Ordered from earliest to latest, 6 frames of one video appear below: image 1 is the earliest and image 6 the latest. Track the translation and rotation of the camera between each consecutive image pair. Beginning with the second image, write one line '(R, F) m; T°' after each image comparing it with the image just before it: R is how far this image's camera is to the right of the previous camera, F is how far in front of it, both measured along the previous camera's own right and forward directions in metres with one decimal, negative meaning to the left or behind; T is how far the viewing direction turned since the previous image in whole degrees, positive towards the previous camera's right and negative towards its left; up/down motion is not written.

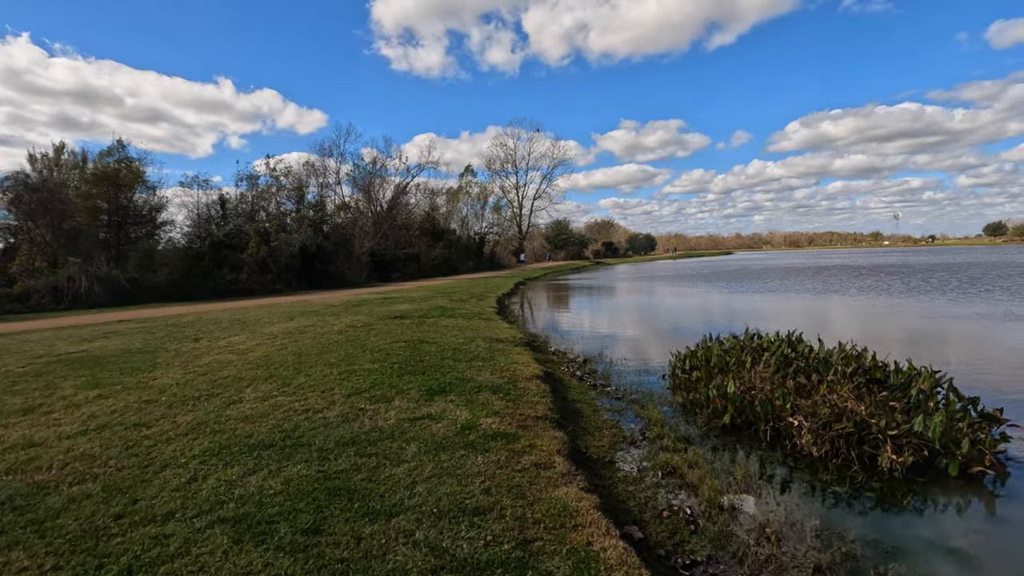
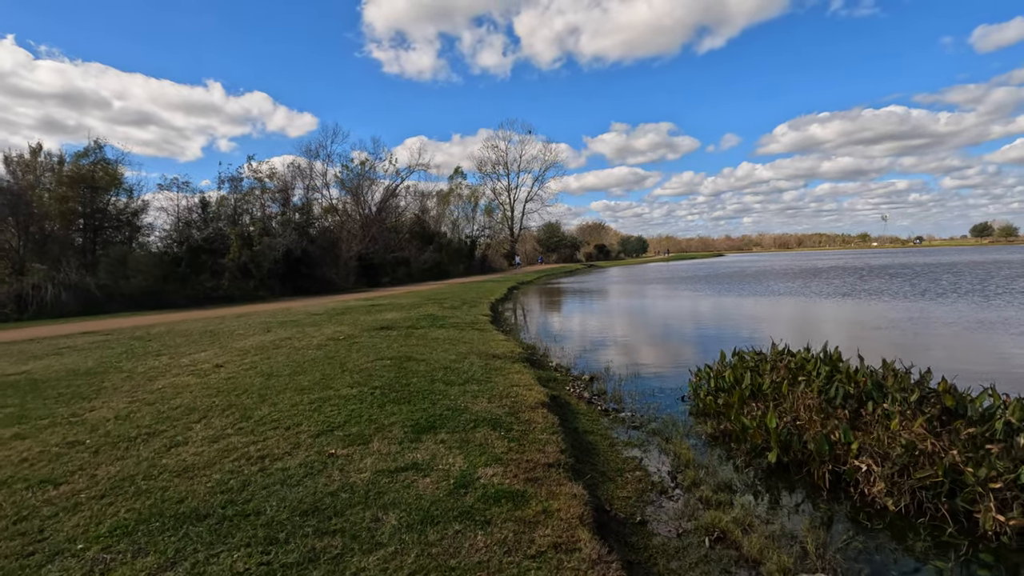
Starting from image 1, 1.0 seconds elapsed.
(-0.1, +1.2) m; +1°
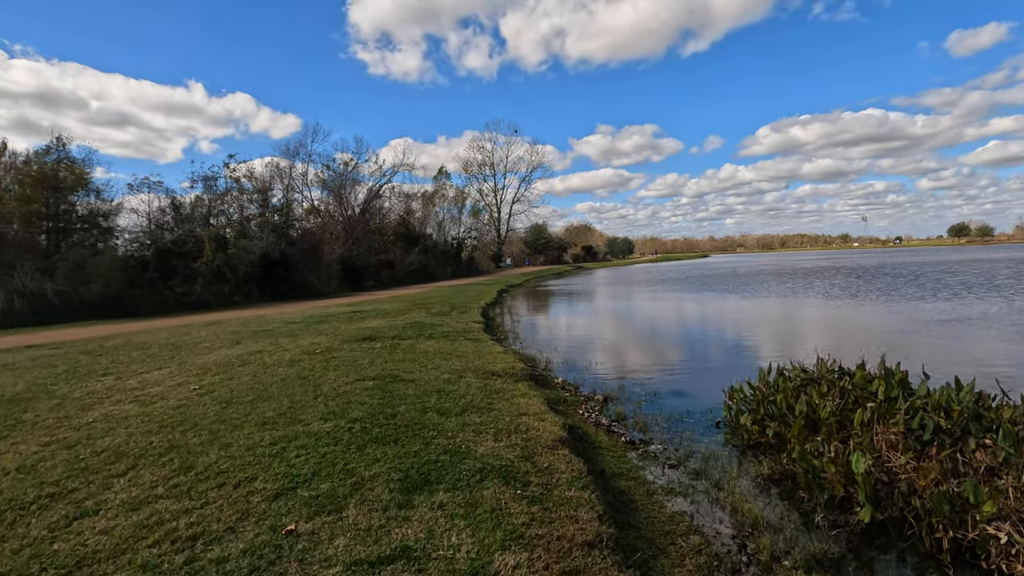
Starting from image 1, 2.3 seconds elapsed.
(-0.3, +1.3) m; +2°
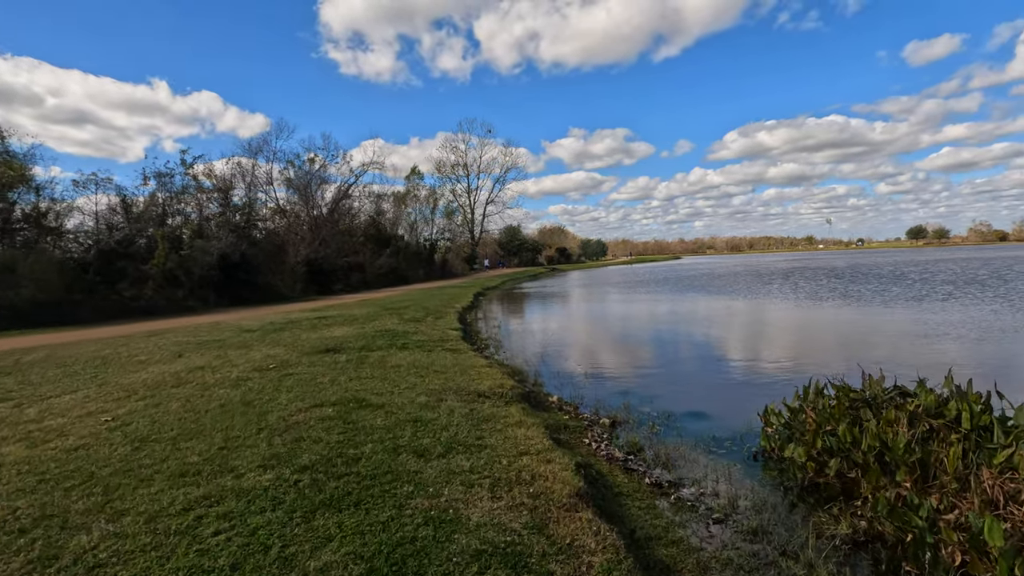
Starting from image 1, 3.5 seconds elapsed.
(-0.2, +1.4) m; +3°
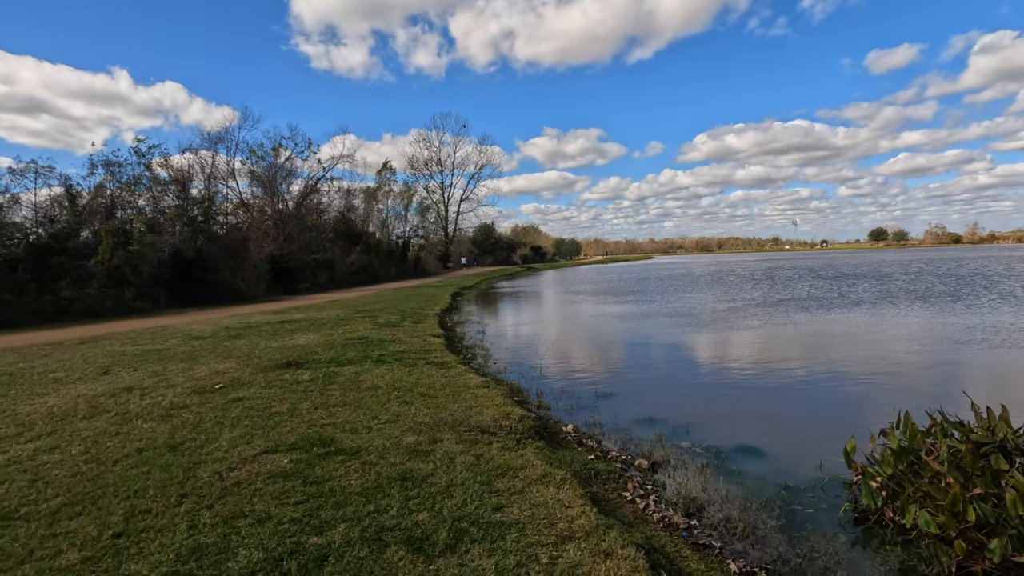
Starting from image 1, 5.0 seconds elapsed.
(-0.5, +1.6) m; +3°
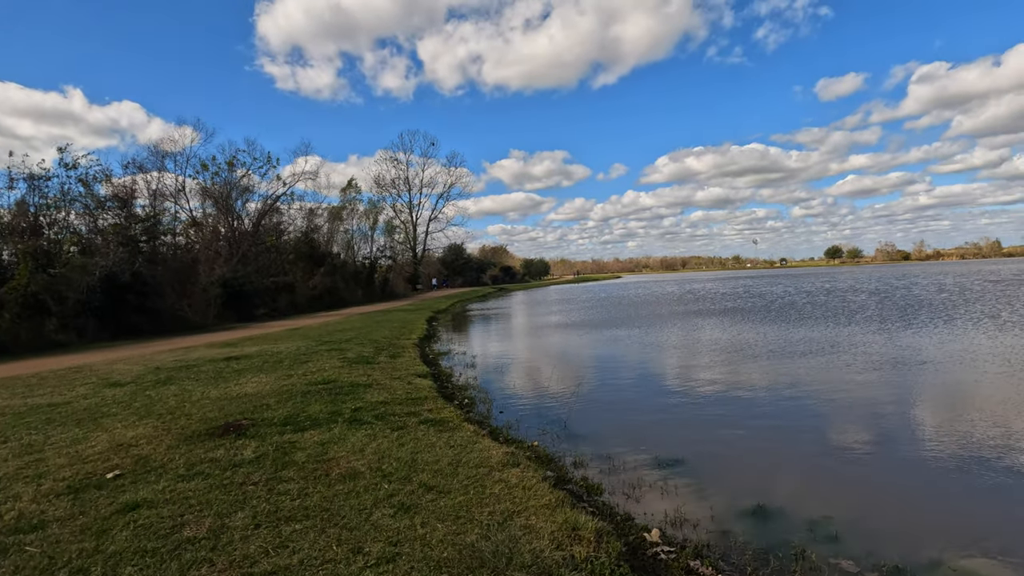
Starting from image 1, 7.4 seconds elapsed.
(-0.8, +2.5) m; +4°
